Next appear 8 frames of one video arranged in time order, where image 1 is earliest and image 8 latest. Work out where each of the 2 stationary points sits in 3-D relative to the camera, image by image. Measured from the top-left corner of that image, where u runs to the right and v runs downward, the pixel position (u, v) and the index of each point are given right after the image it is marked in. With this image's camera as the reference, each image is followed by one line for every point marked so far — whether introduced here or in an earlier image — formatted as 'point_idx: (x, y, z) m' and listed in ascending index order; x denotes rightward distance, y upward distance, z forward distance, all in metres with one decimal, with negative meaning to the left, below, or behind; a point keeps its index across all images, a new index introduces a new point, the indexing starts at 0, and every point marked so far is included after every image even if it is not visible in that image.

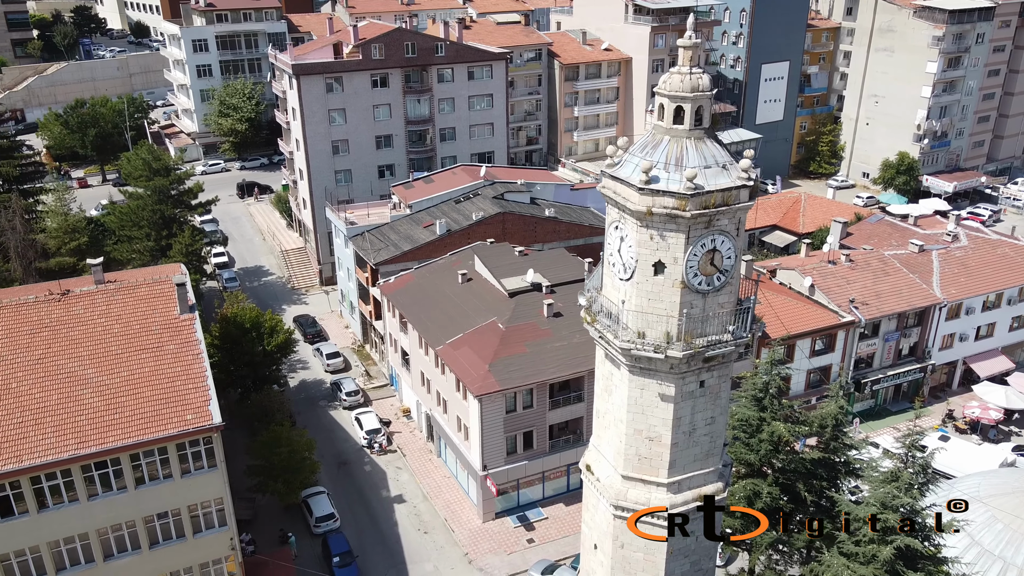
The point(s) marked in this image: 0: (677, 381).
0: (+3.3, -1.9, +16.2) m
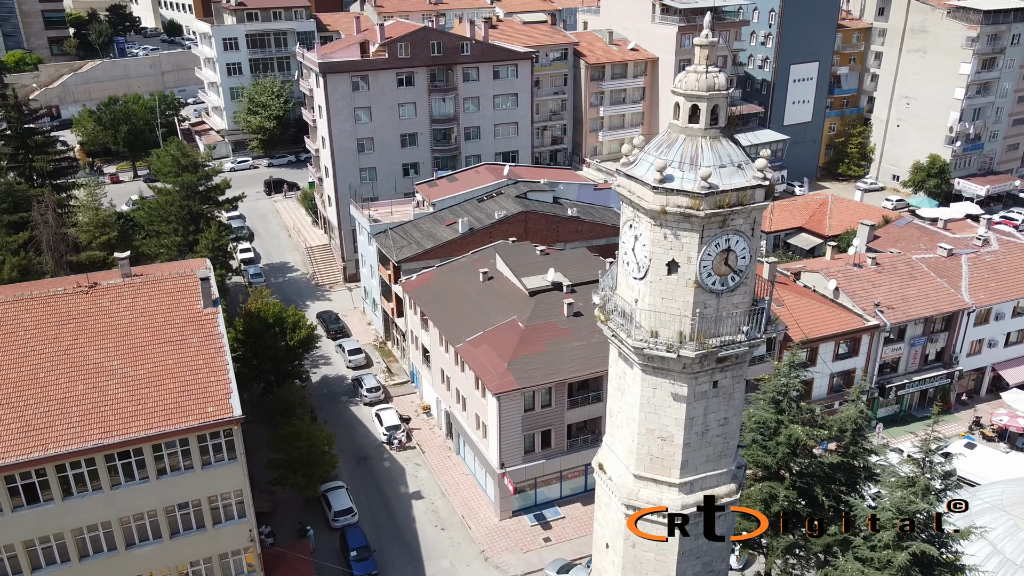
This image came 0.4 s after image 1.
0: (+3.6, -1.9, +16.1) m
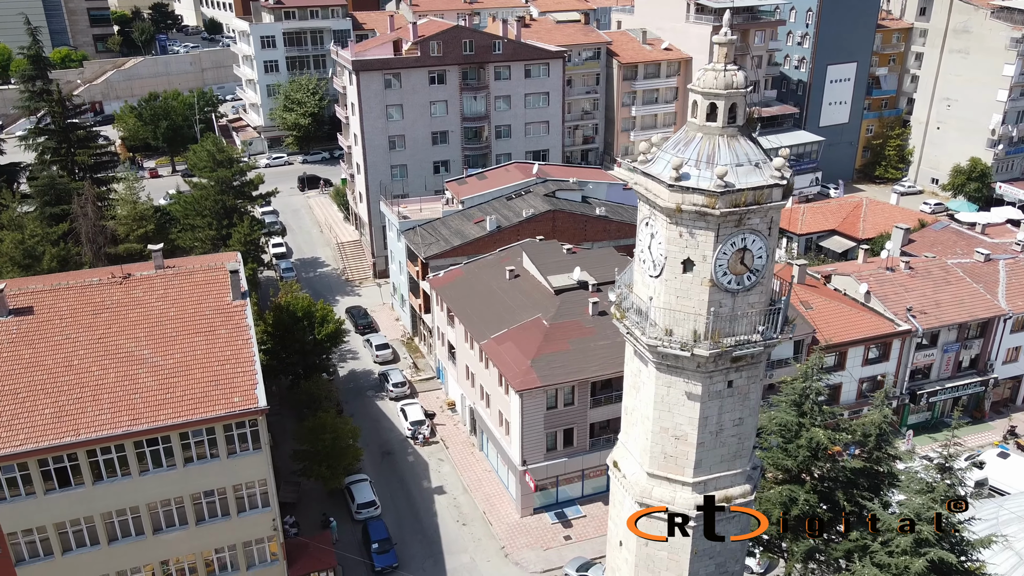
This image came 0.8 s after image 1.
0: (+3.8, -1.8, +16.1) m
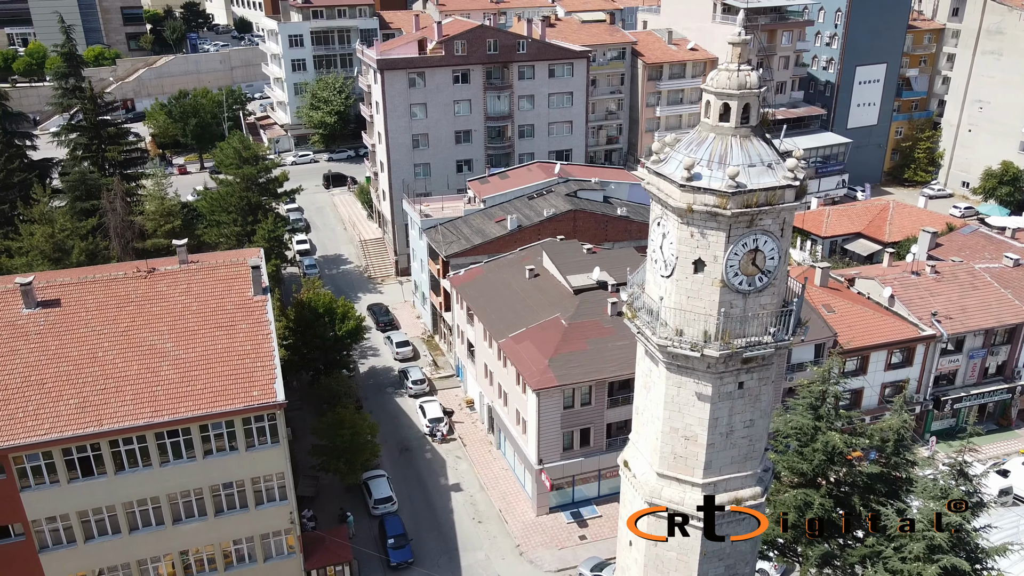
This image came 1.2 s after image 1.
0: (+4.0, -1.9, +16.0) m
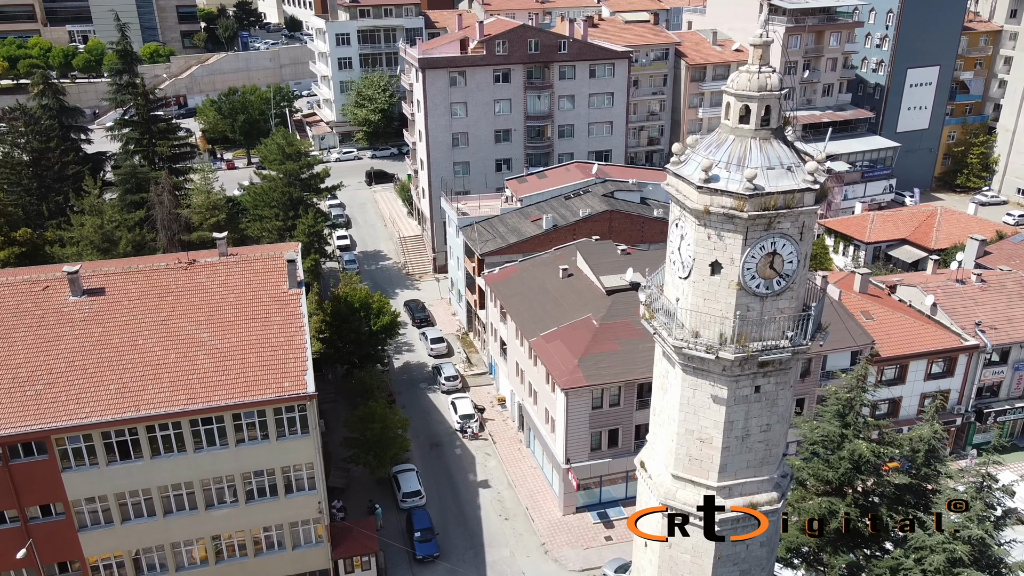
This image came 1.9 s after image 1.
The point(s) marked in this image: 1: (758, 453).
0: (+4.3, -1.9, +16.0) m
1: (+5.1, -3.4, +16.7) m
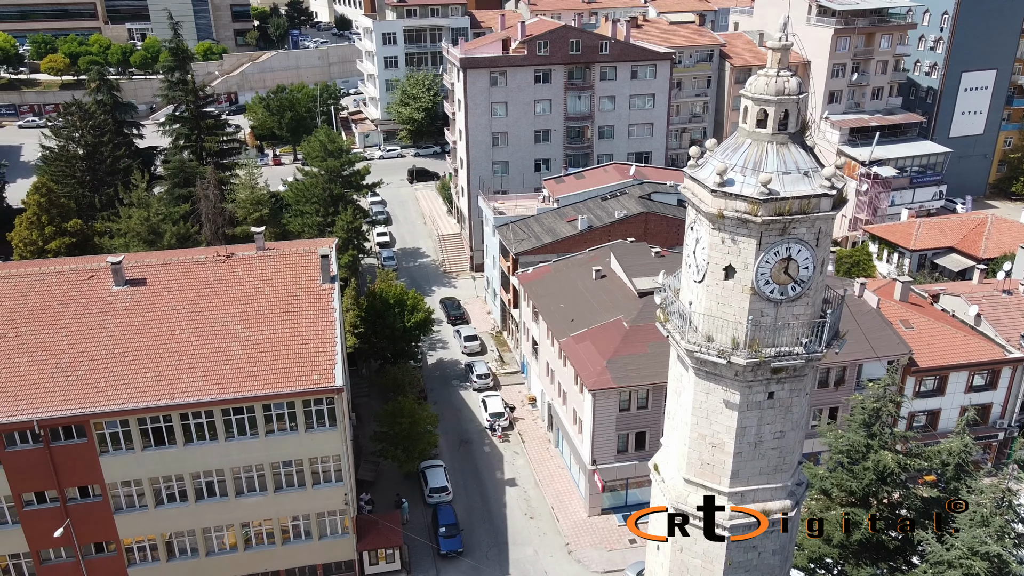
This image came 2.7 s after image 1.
0: (+4.5, -2.0, +15.9) m
1: (+5.3, -3.5, +16.6) m
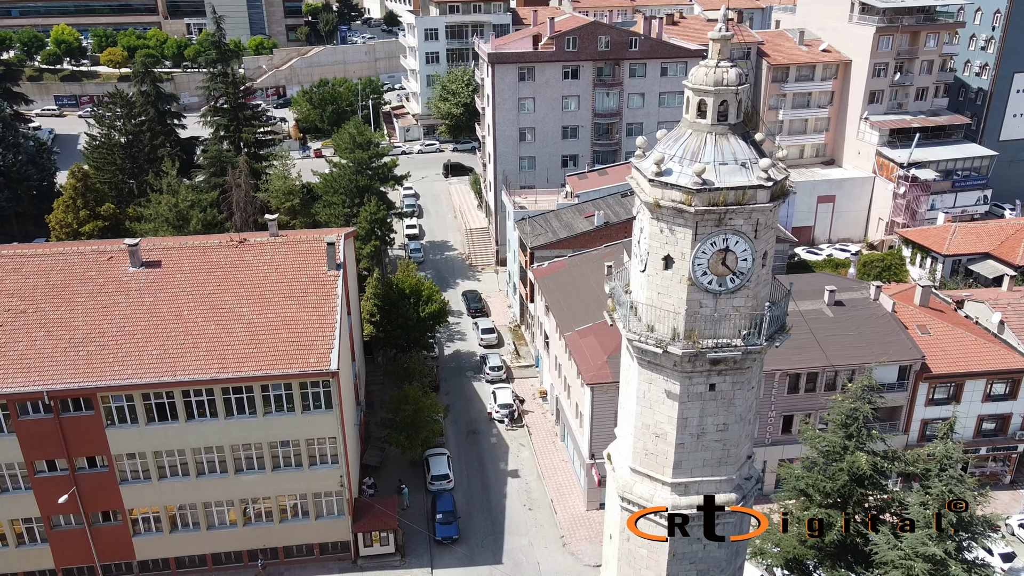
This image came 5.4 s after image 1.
0: (+3.4, -1.8, +15.9) m
1: (+4.2, -3.4, +16.5) m
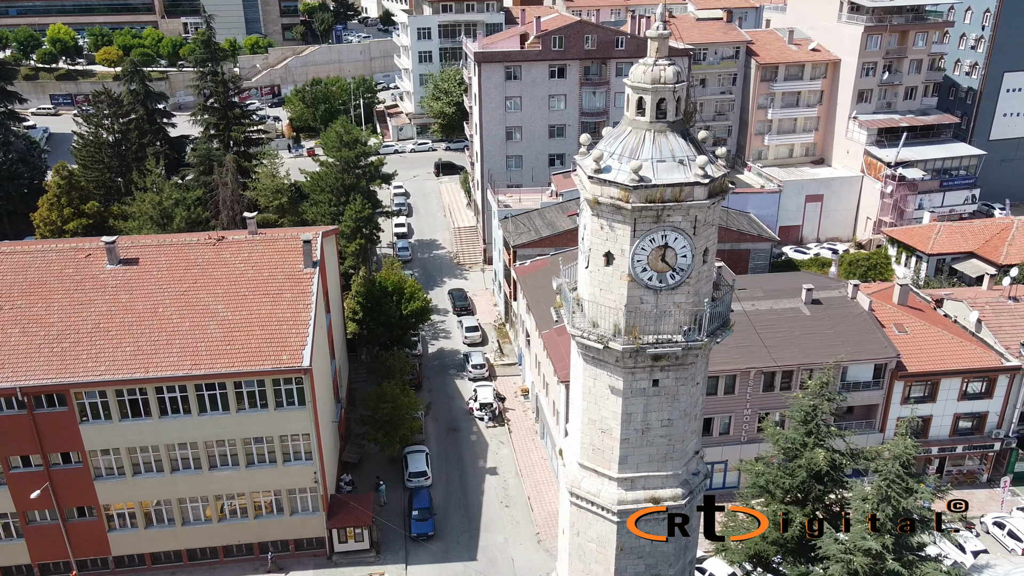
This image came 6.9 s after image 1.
0: (+2.3, -1.7, +16.0) m
1: (+3.1, -3.3, +16.7) m
